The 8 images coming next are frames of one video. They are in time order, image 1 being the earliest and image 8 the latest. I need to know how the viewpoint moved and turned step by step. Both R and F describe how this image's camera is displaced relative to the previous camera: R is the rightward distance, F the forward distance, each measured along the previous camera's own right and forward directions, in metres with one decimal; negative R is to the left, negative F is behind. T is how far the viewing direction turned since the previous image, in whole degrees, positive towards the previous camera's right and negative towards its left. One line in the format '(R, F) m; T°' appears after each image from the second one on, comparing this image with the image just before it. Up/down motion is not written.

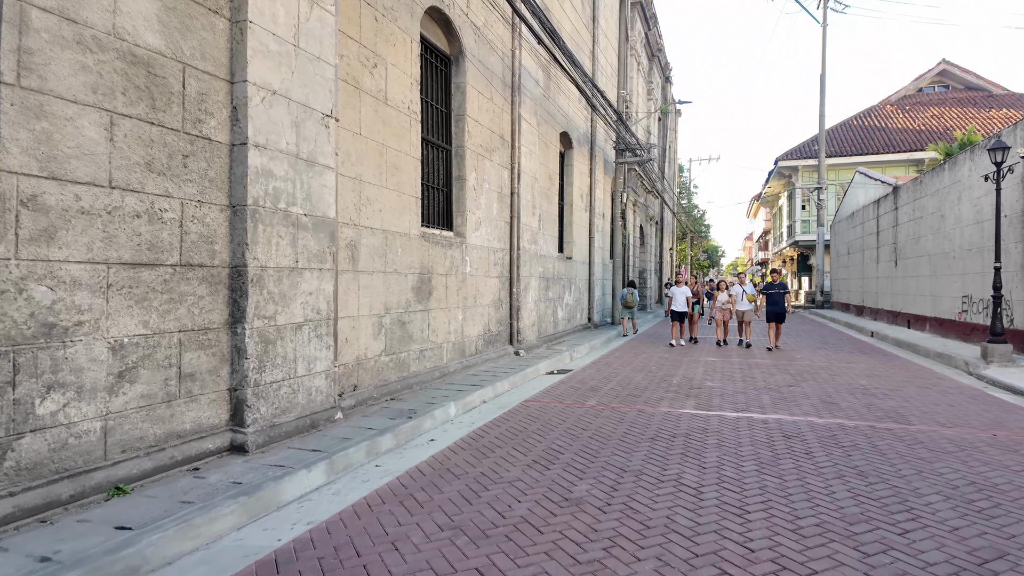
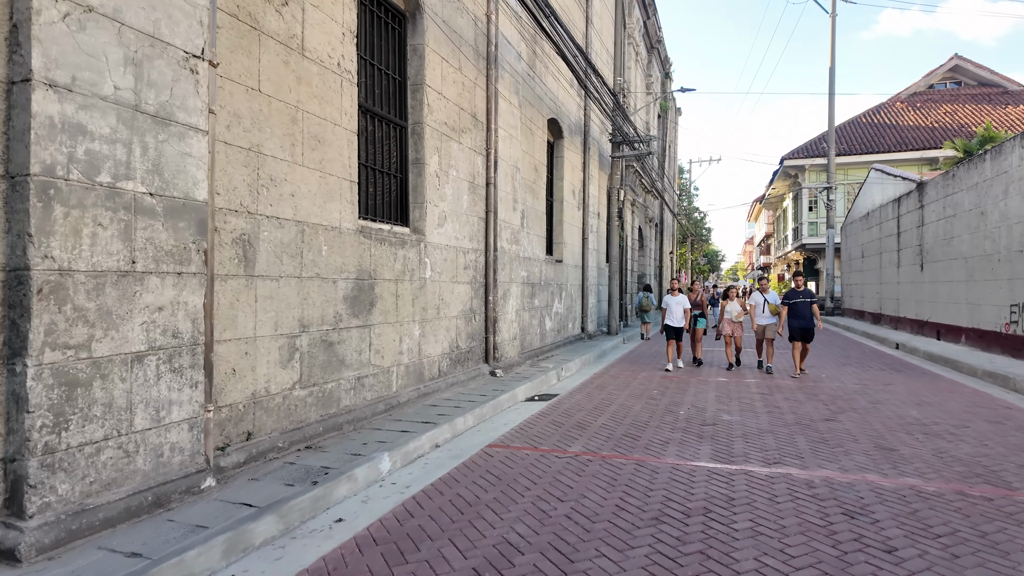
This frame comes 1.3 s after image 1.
(+0.4, +1.8) m; 0°
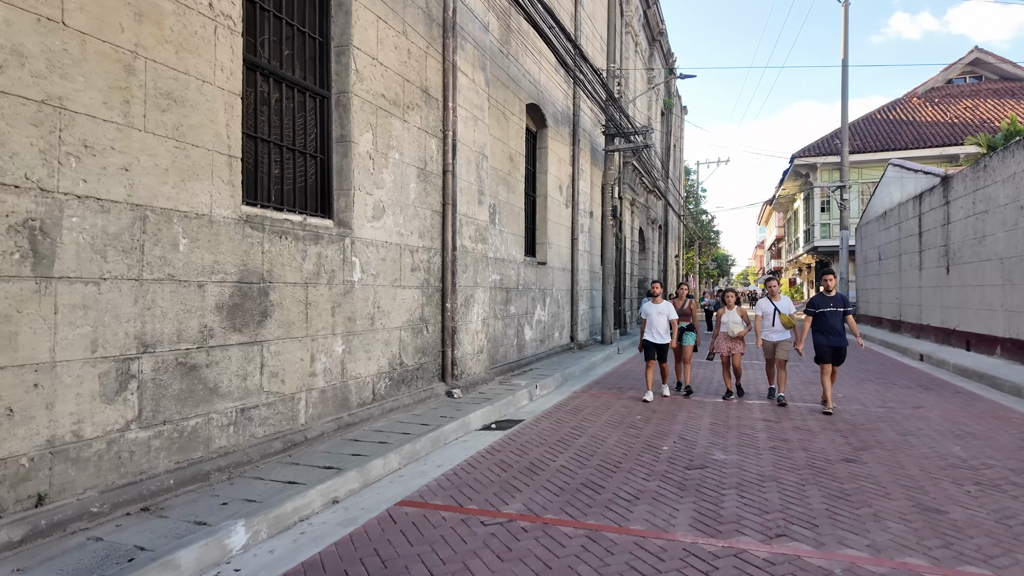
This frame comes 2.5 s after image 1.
(+0.7, +1.4) m; -1°
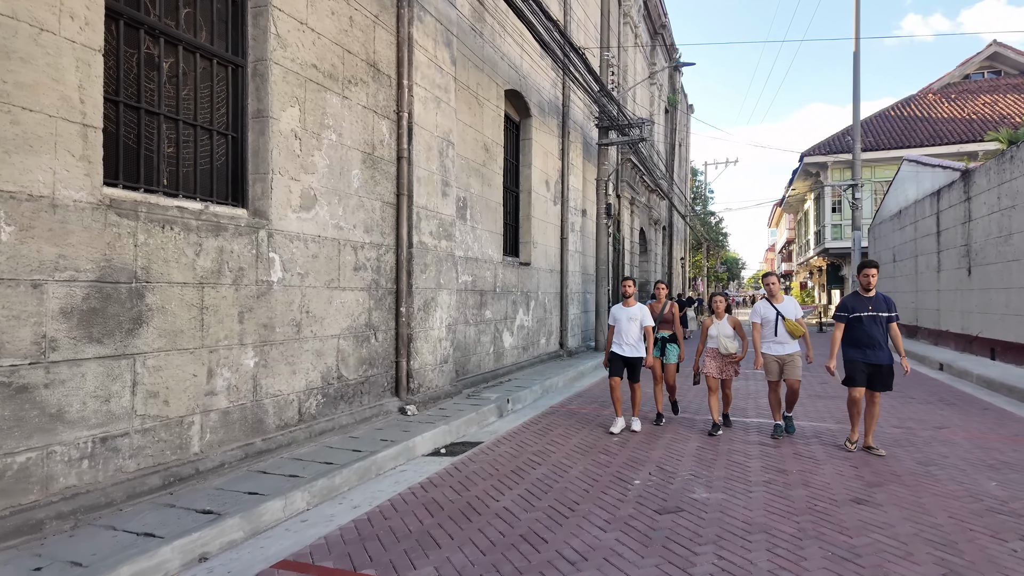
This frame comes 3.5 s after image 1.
(+0.6, +1.0) m; -1°
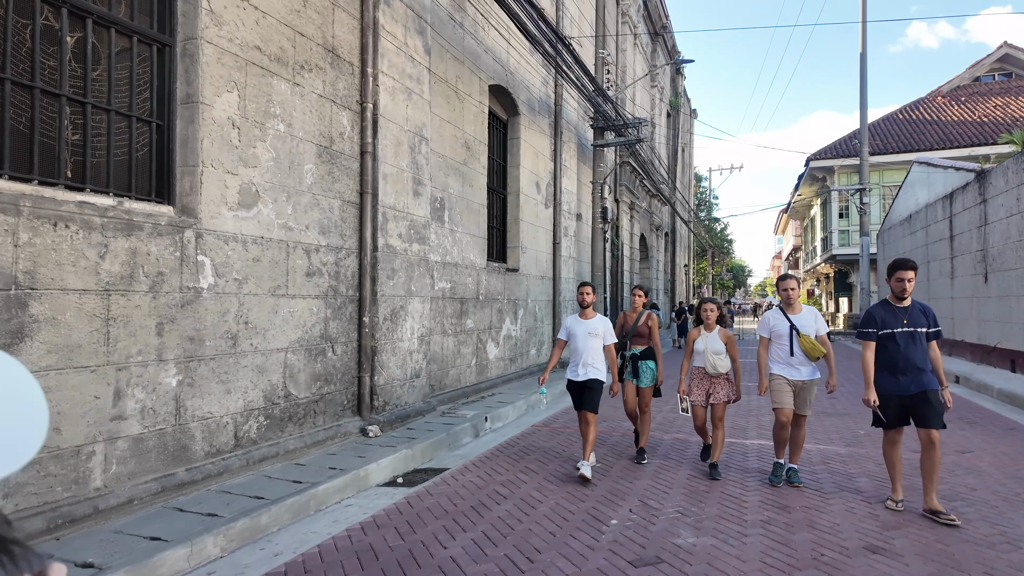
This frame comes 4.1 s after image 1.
(+0.3, +0.7) m; -1°
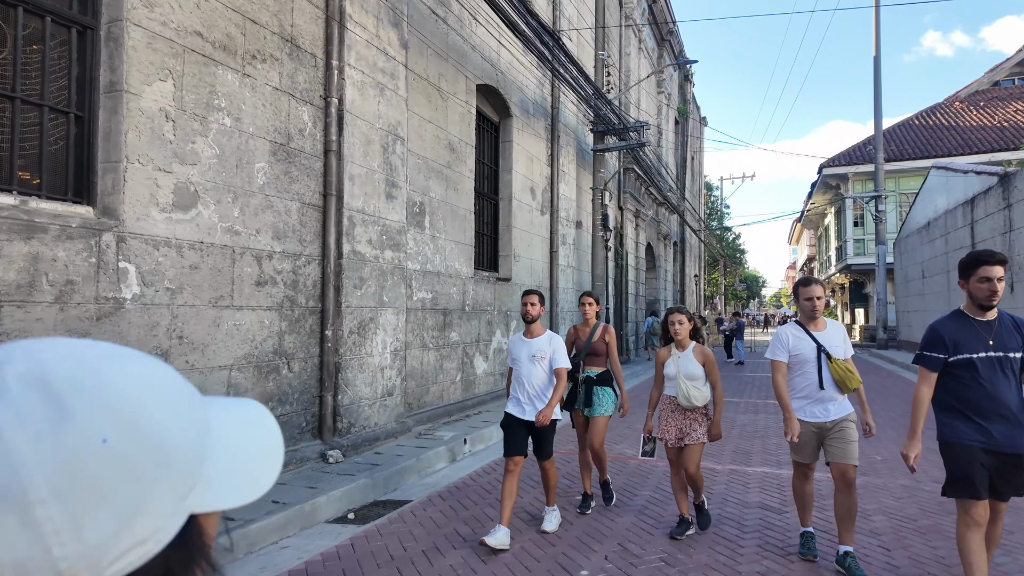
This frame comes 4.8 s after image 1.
(+0.4, +0.6) m; -1°
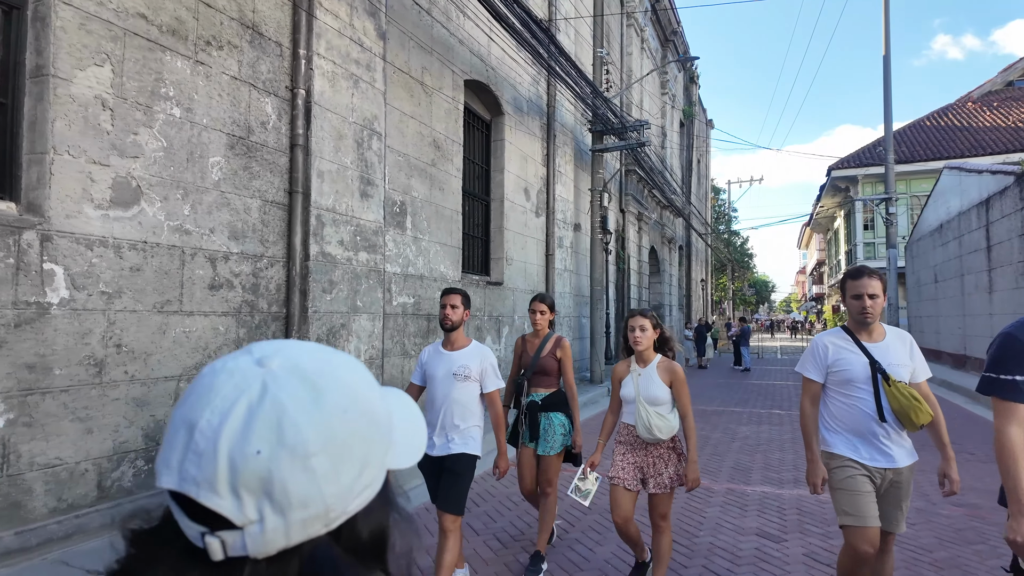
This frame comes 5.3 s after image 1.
(+0.3, +0.4) m; -1°
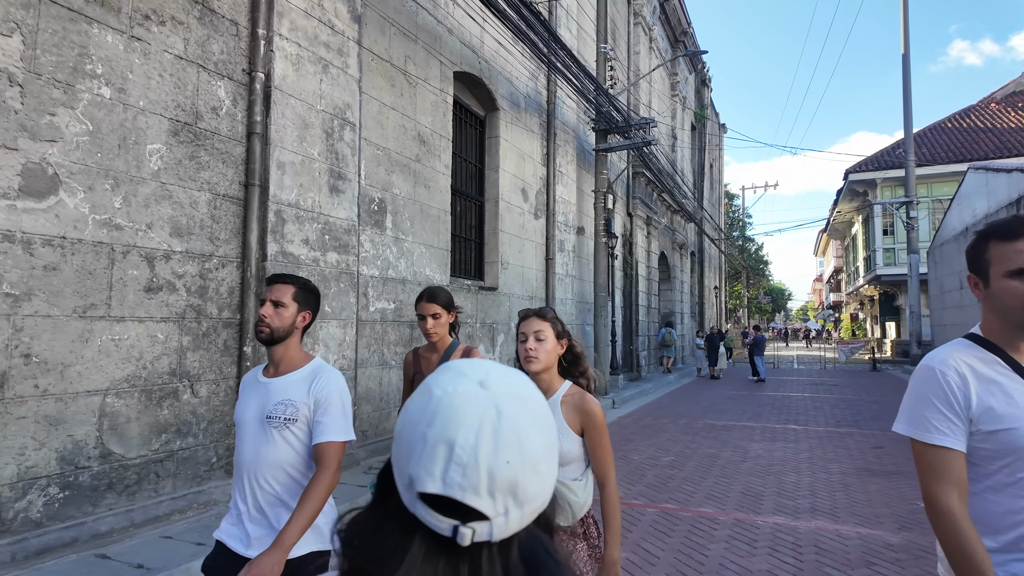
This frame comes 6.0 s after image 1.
(+0.3, +0.6) m; -1°
